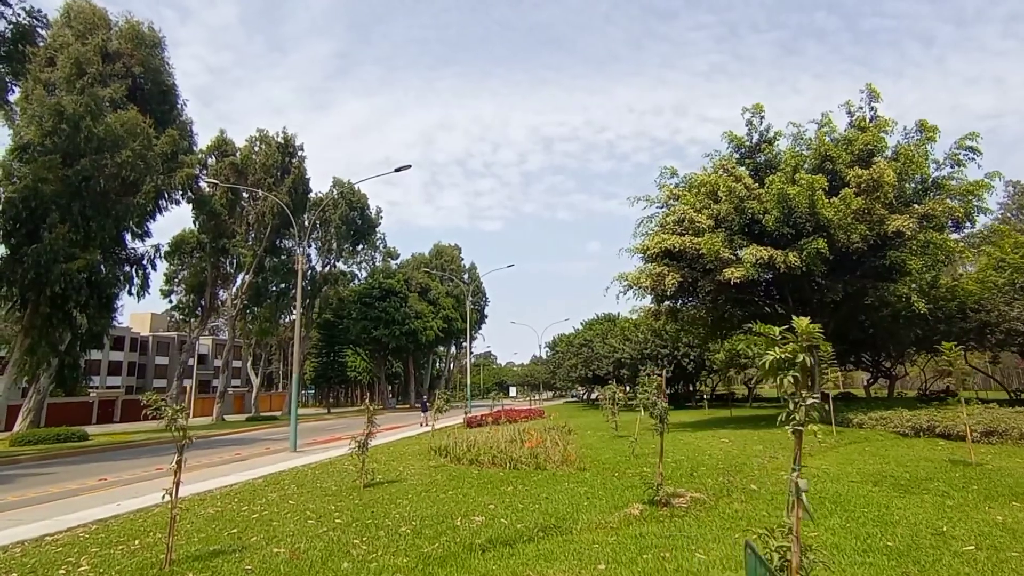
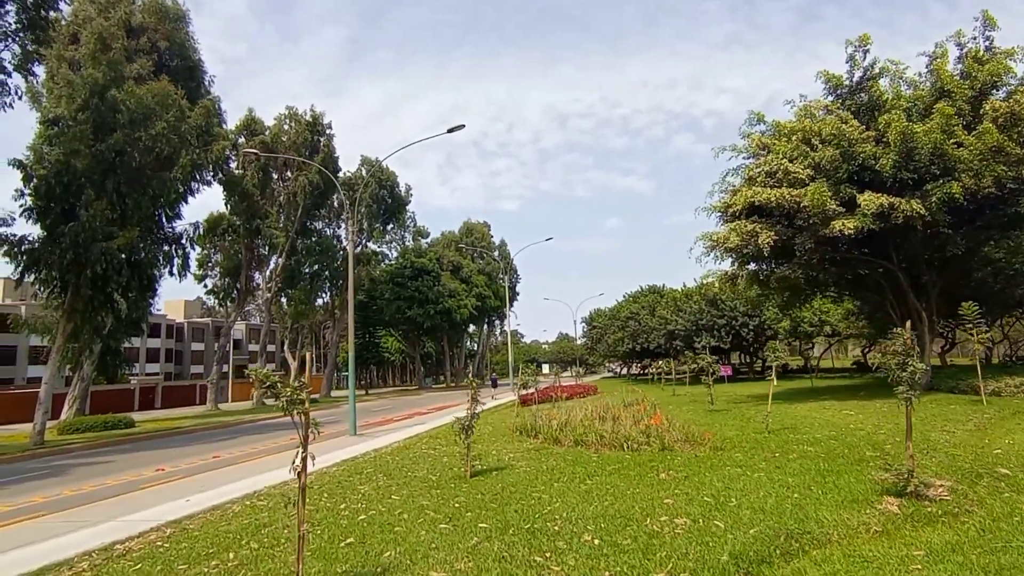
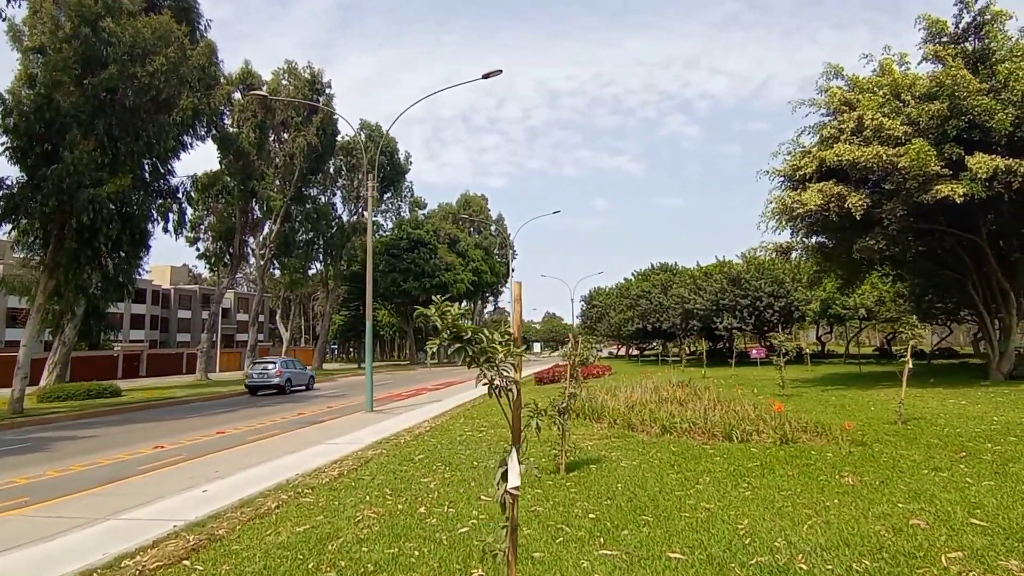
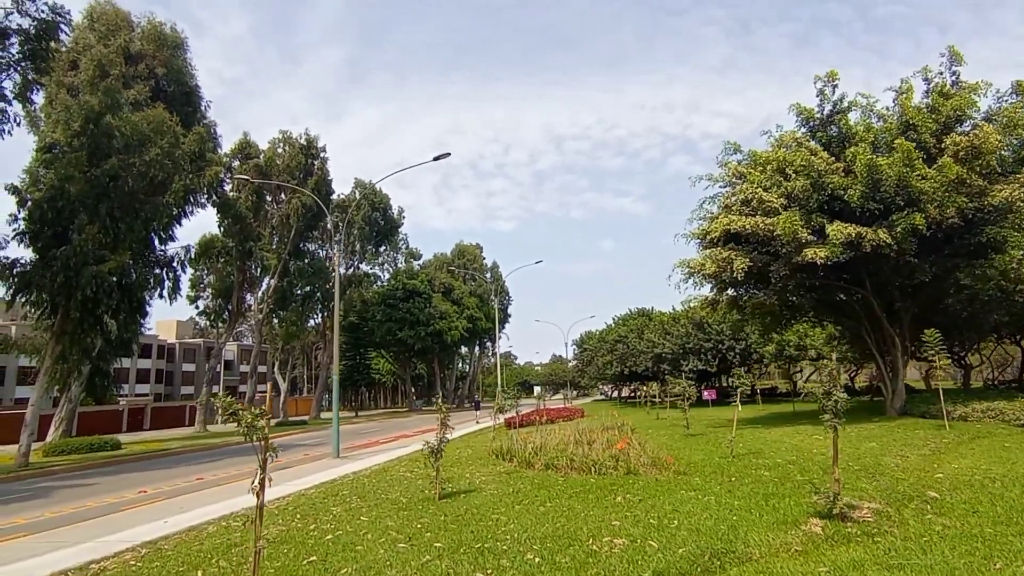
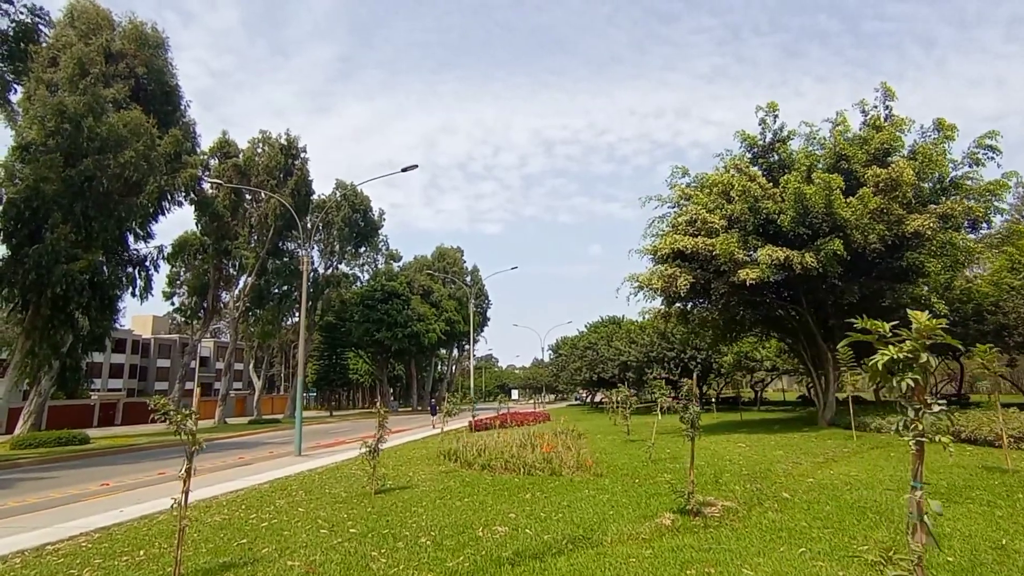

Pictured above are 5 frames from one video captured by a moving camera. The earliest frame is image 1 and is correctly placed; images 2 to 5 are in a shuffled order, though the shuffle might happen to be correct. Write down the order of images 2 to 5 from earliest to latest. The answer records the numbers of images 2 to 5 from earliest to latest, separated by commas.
5, 4, 2, 3
